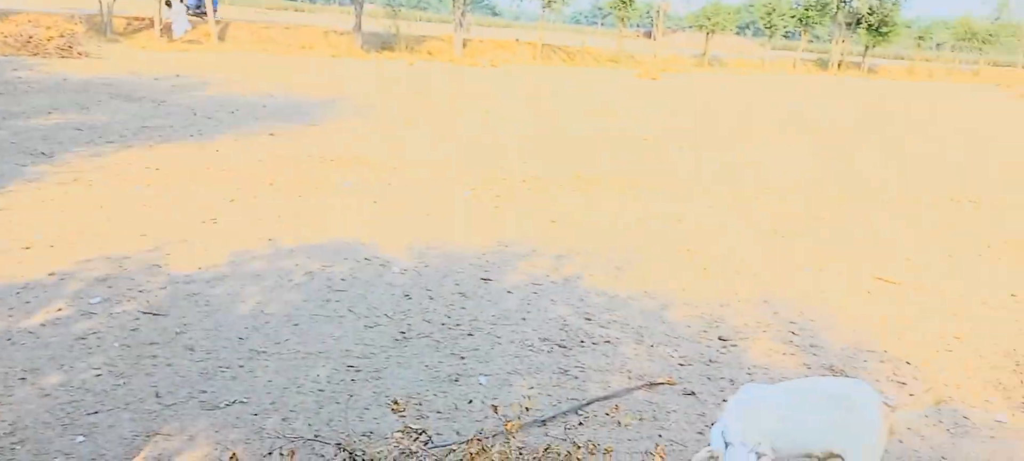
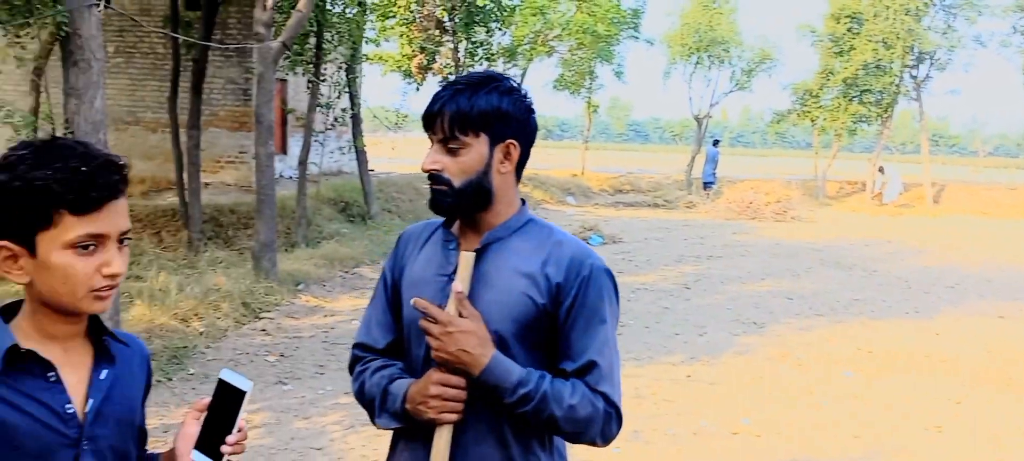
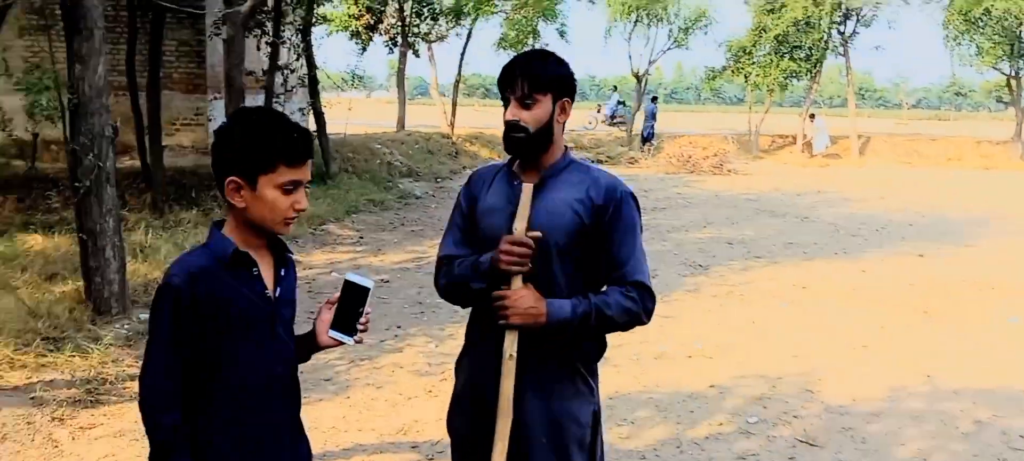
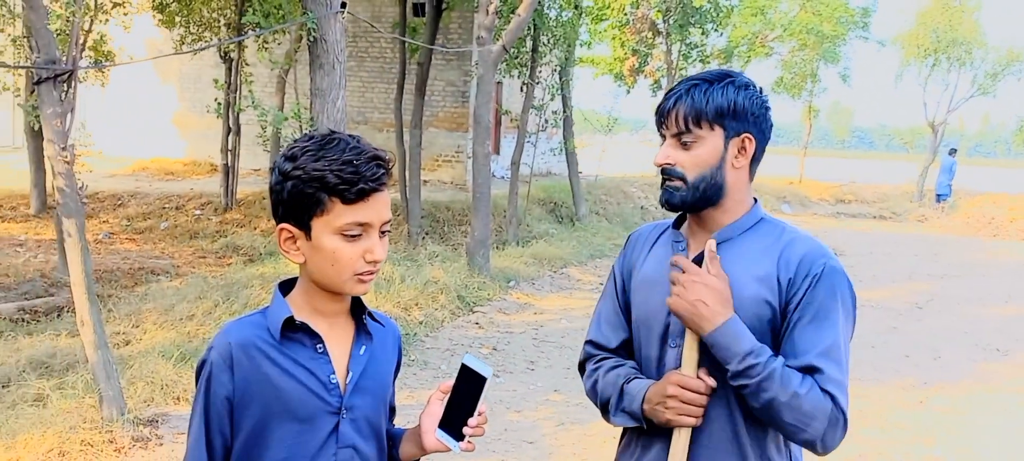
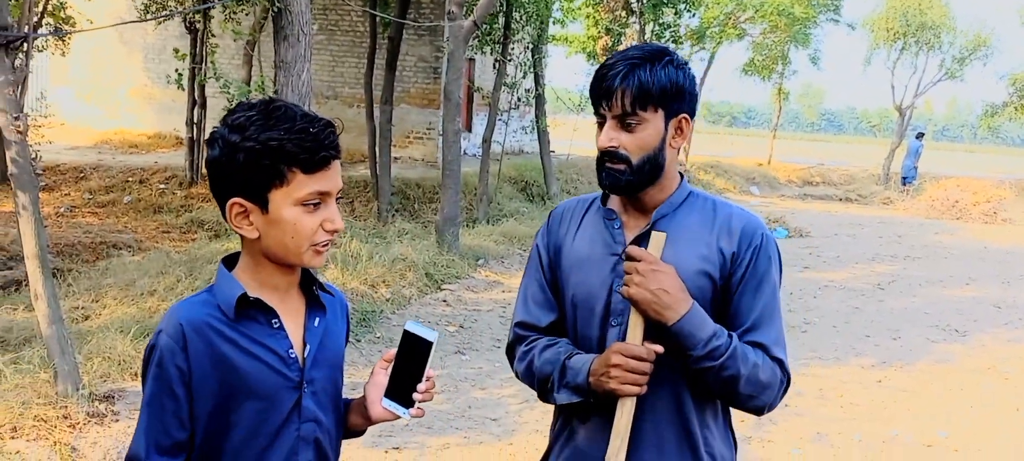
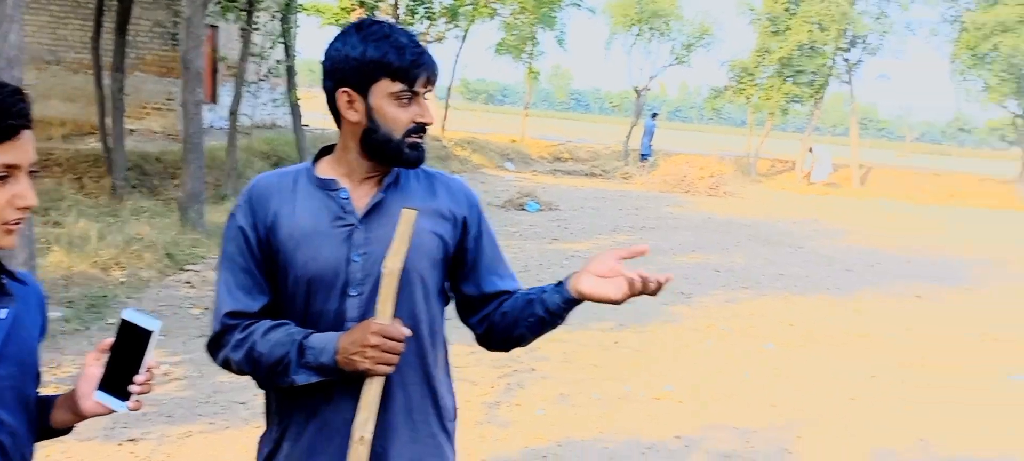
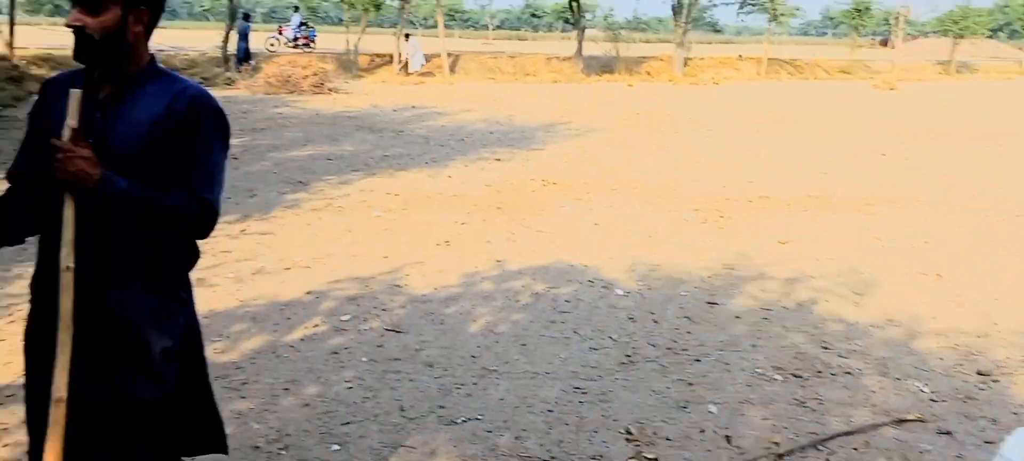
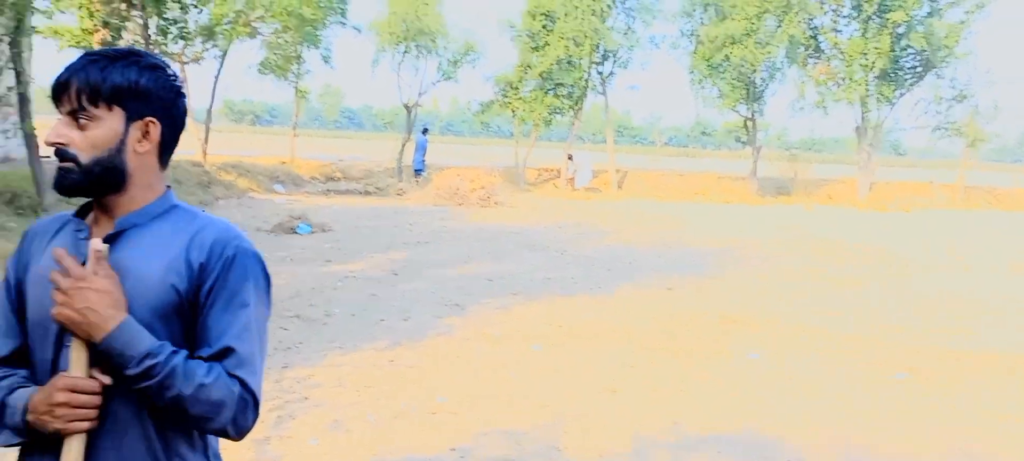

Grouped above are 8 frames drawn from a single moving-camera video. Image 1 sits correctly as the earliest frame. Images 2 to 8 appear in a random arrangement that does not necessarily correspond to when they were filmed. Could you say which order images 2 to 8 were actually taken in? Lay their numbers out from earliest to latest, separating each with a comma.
7, 3, 5, 6, 8, 2, 4
